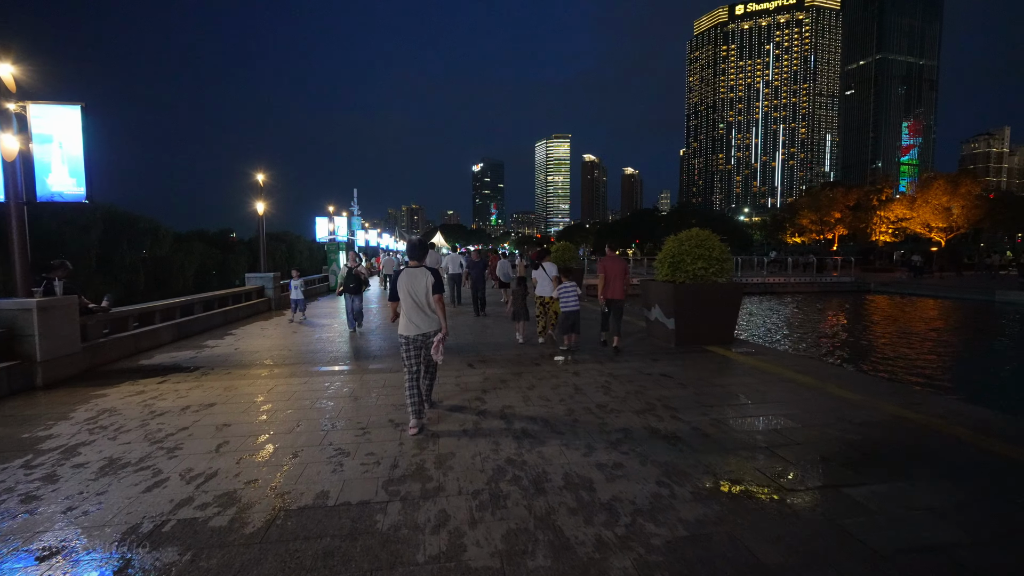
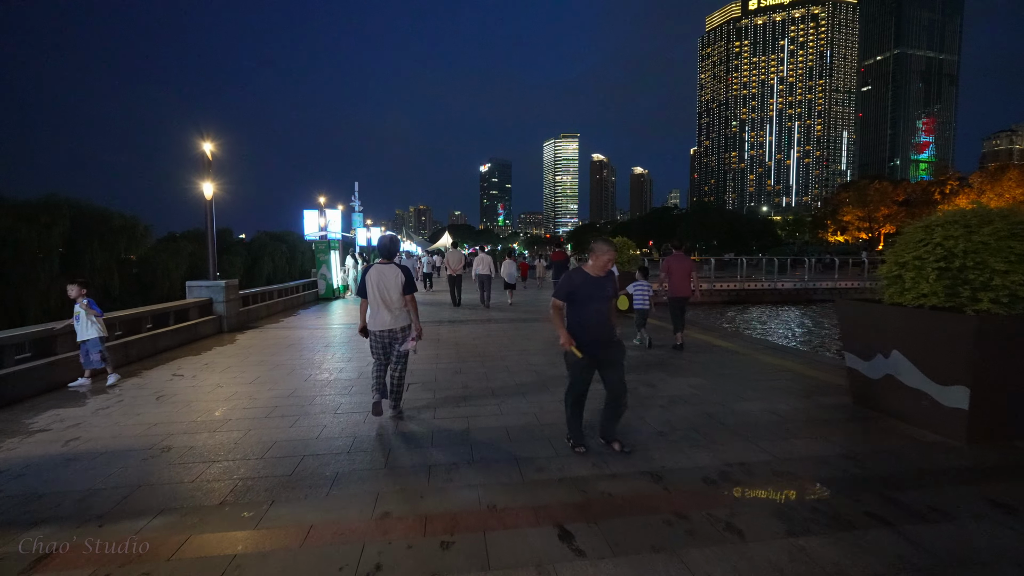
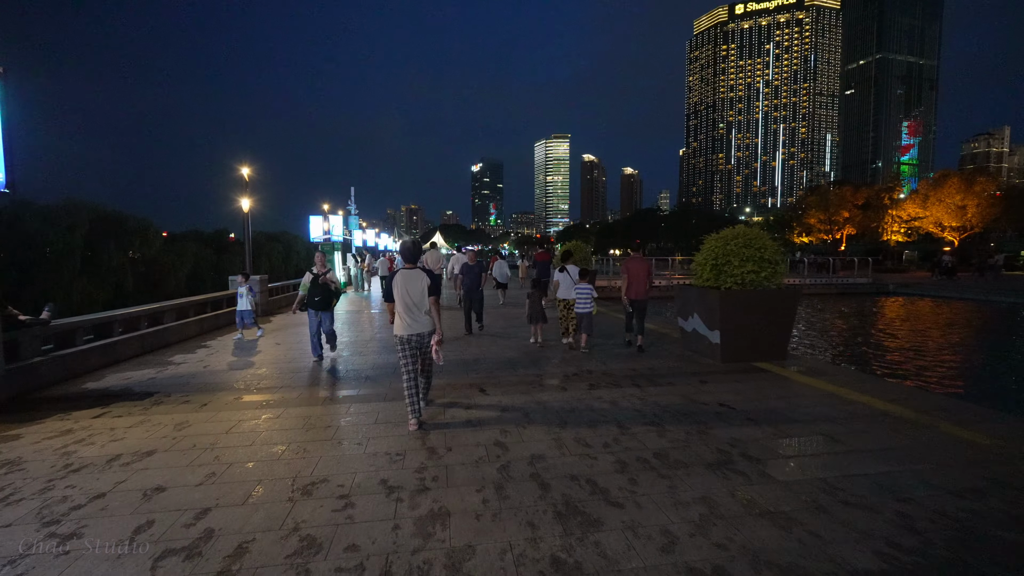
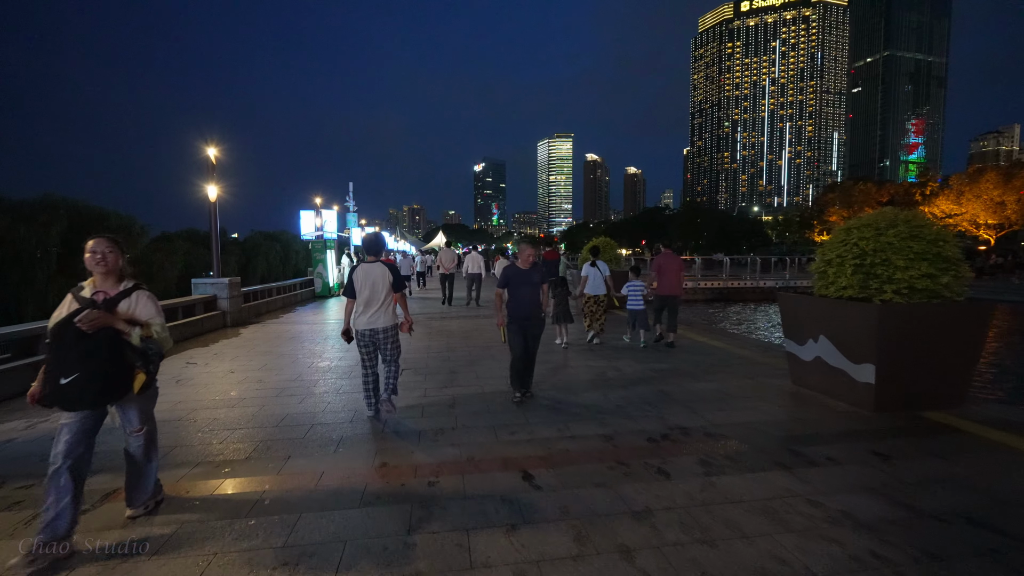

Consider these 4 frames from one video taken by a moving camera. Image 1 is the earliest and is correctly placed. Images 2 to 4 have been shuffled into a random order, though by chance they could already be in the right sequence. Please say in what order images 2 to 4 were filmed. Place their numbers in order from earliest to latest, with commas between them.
3, 4, 2
